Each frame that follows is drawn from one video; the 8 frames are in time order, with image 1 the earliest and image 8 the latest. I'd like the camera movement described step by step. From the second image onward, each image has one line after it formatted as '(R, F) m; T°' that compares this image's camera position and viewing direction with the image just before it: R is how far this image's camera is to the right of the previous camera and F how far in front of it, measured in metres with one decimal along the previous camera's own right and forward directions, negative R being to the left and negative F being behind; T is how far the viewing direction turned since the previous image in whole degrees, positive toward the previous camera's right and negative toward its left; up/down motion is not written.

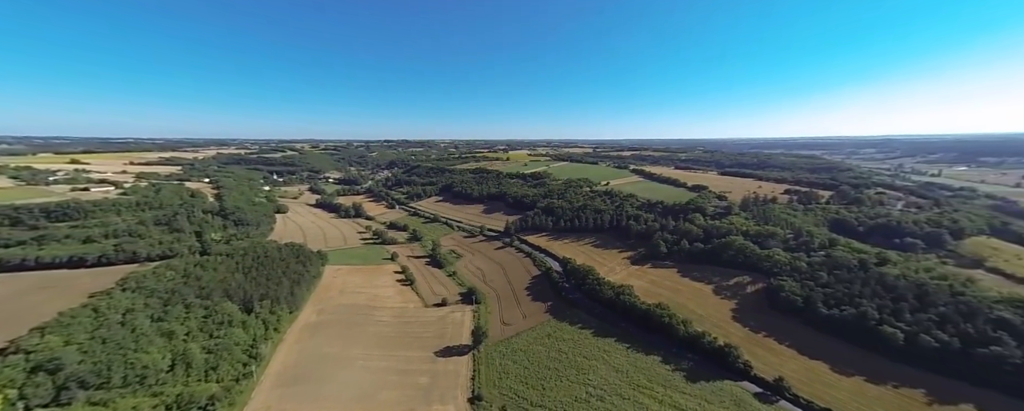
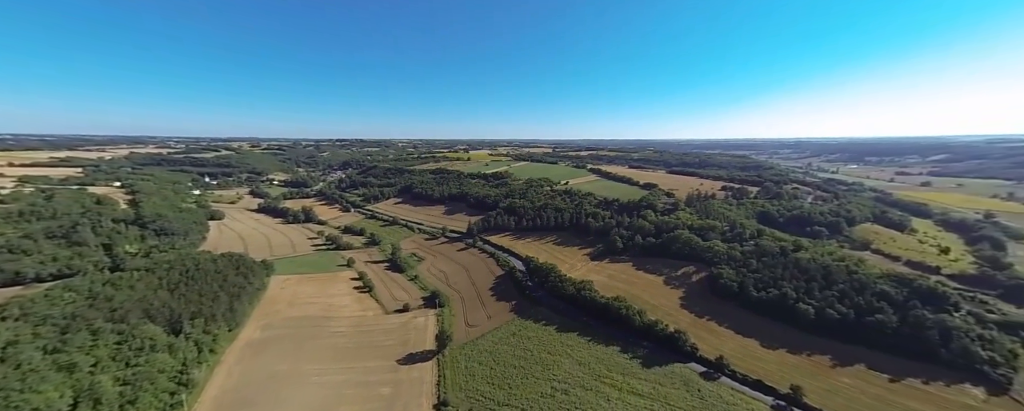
(+0.4, -0.1) m; +7°
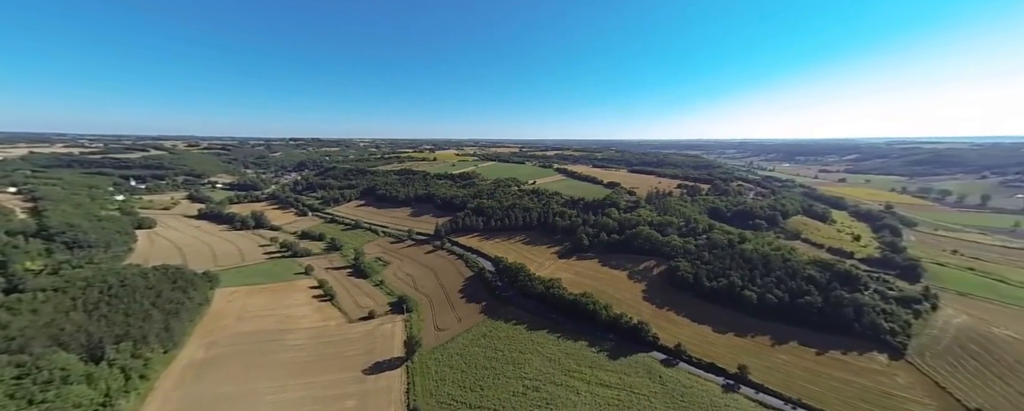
(+0.4, 0.0) m; +6°
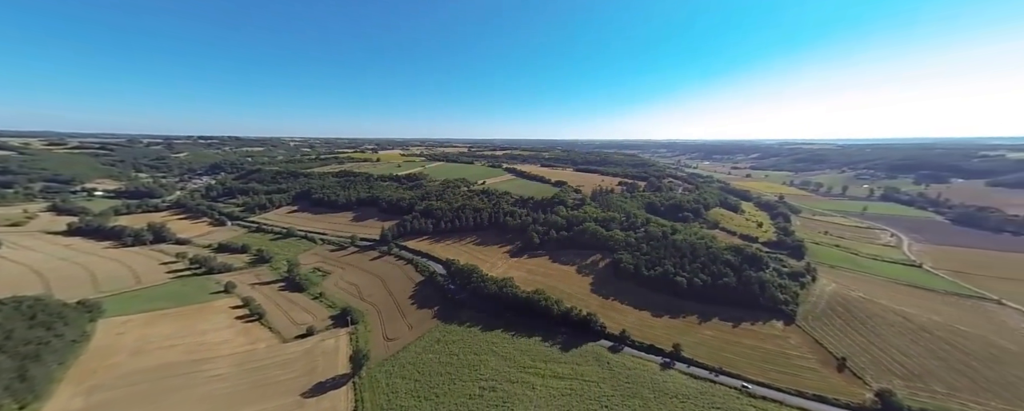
(+0.5, +0.2) m; +9°
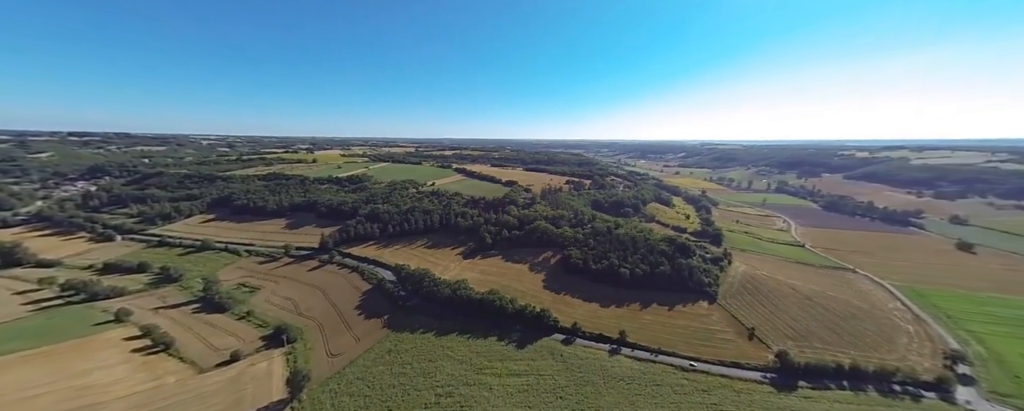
(+0.4, 0.0) m; +9°
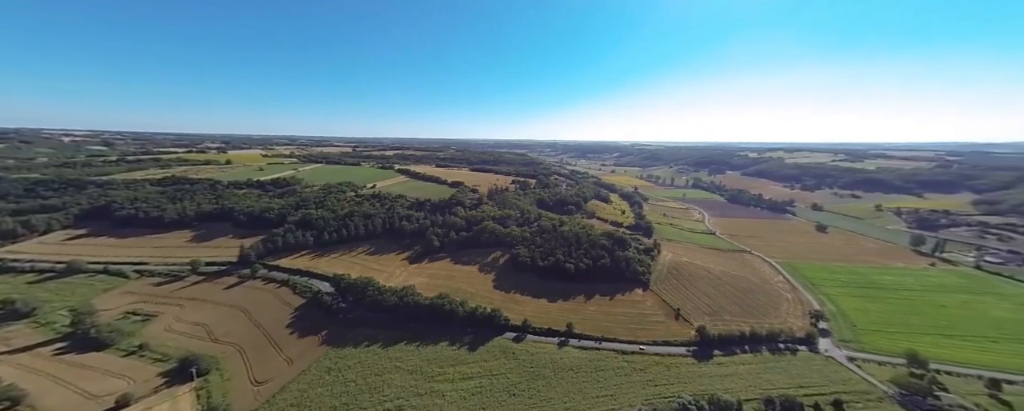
(+0.4, -0.2) m; +10°
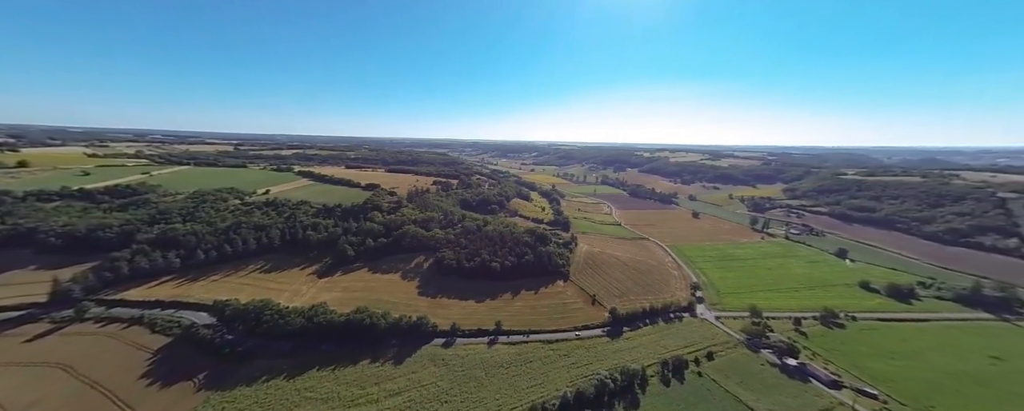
(+0.6, 0.0) m; +14°
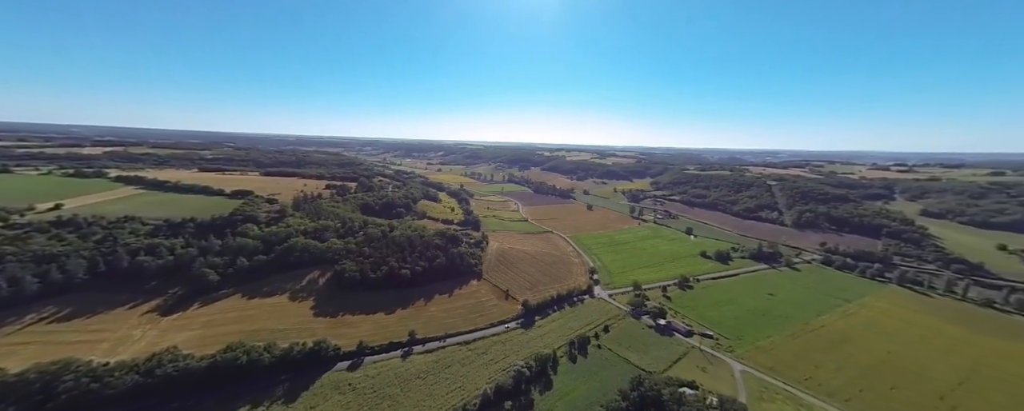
(+0.6, -0.2) m; +17°
